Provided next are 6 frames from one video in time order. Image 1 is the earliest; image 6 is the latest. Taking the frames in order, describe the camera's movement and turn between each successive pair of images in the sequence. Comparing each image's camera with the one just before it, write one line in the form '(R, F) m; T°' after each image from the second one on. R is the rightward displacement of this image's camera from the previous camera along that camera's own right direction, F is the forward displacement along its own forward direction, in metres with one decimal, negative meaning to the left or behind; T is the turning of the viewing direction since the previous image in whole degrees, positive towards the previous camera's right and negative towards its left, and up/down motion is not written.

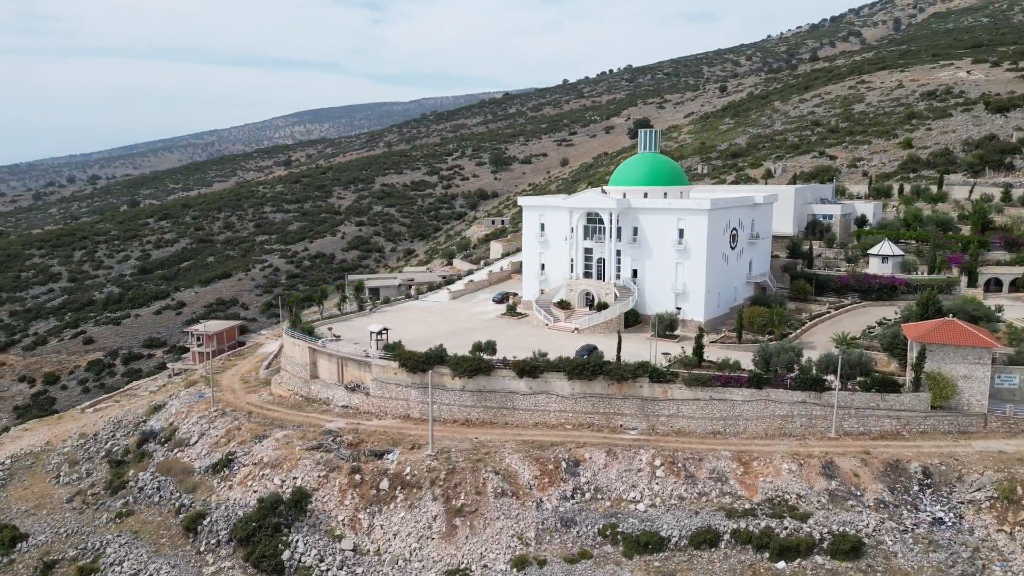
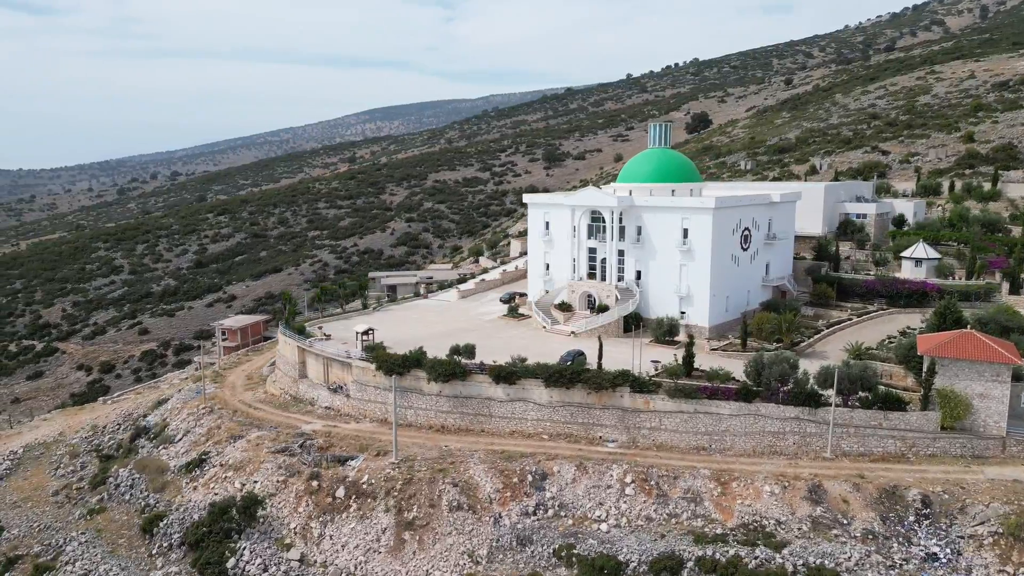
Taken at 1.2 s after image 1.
(+3.6, +1.6) m; -5°
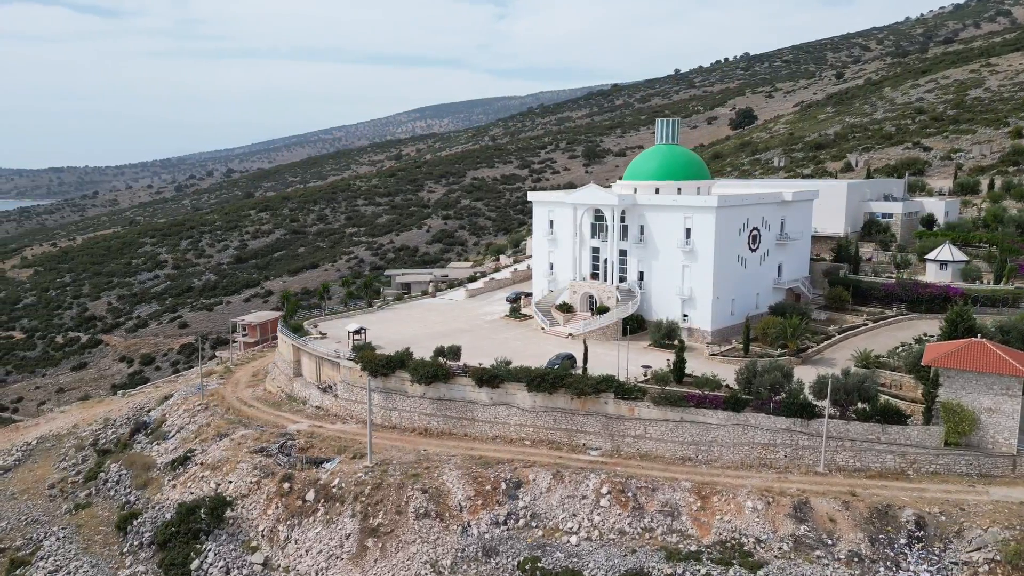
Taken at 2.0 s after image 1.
(+2.5, +1.0) m; -4°
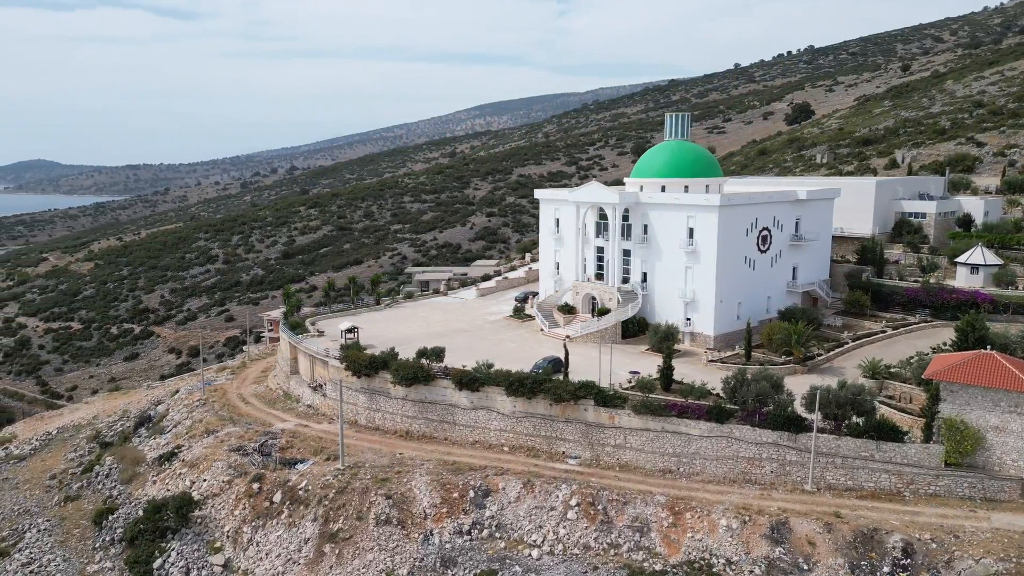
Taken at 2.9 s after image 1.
(+2.9, +1.0) m; -4°
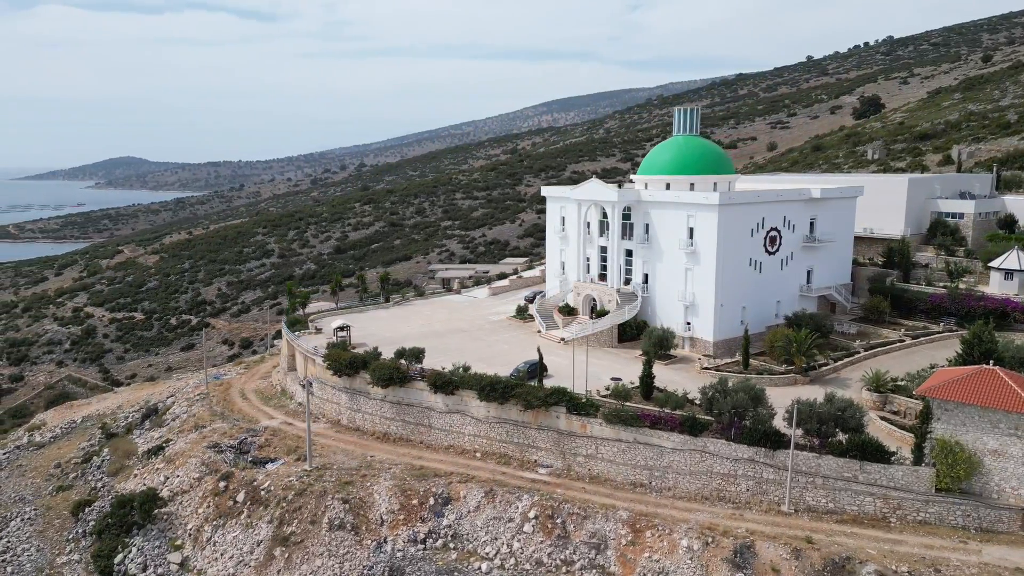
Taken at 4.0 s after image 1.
(+3.3, +1.1) m; -5°
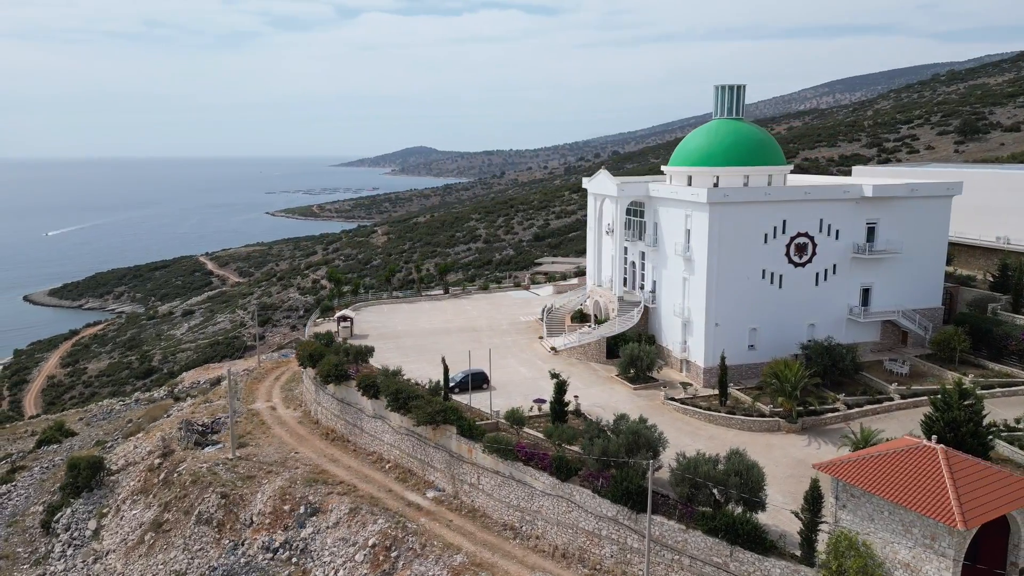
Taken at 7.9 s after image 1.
(+10.9, +4.6) m; -19°
